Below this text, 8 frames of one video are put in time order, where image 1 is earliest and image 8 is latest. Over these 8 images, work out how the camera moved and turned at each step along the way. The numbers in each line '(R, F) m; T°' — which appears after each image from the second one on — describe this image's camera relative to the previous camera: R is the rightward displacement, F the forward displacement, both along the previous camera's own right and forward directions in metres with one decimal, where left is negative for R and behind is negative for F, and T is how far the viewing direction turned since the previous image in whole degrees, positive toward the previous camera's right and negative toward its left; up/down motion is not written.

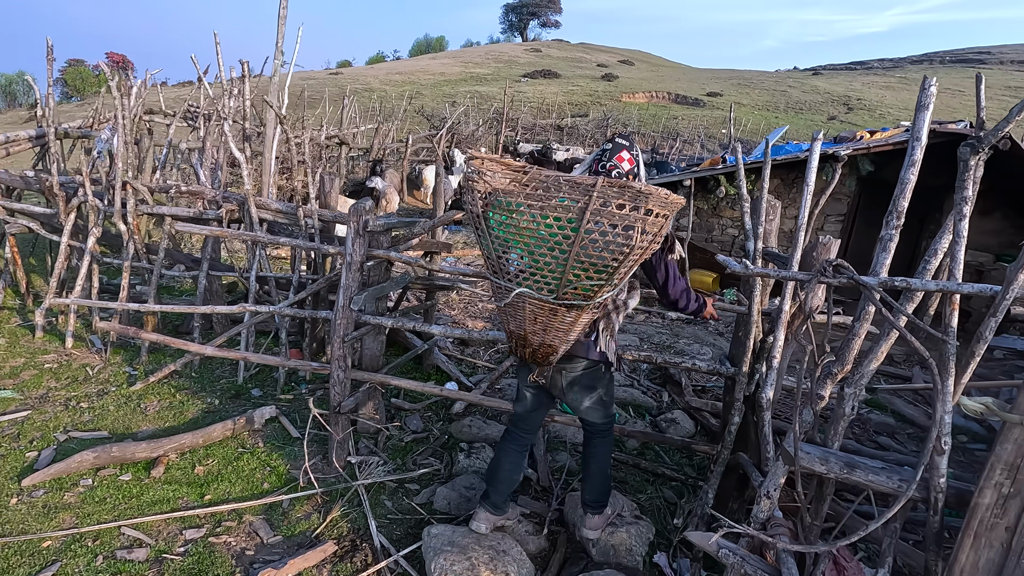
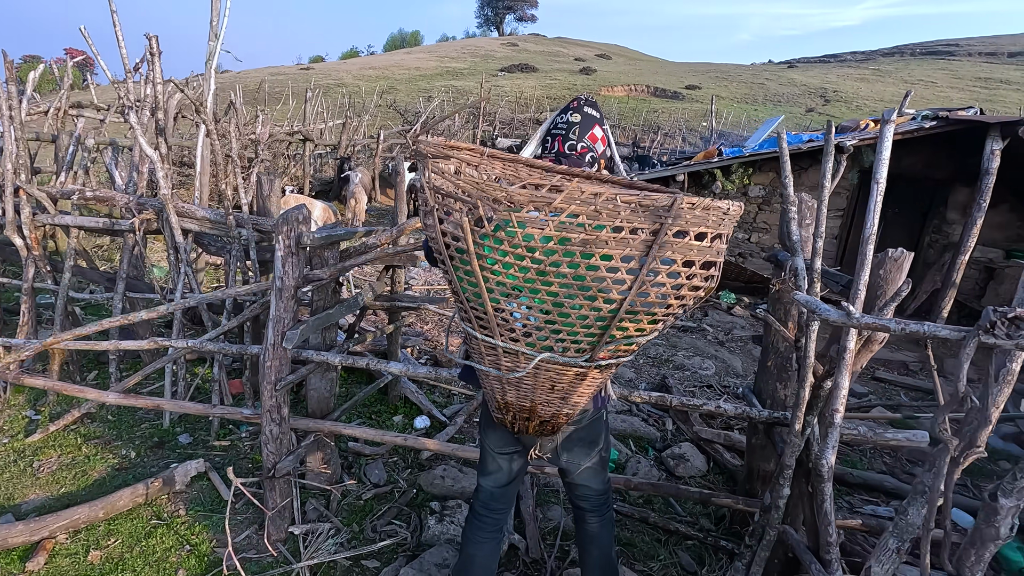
(0.0, +0.6) m; +2°
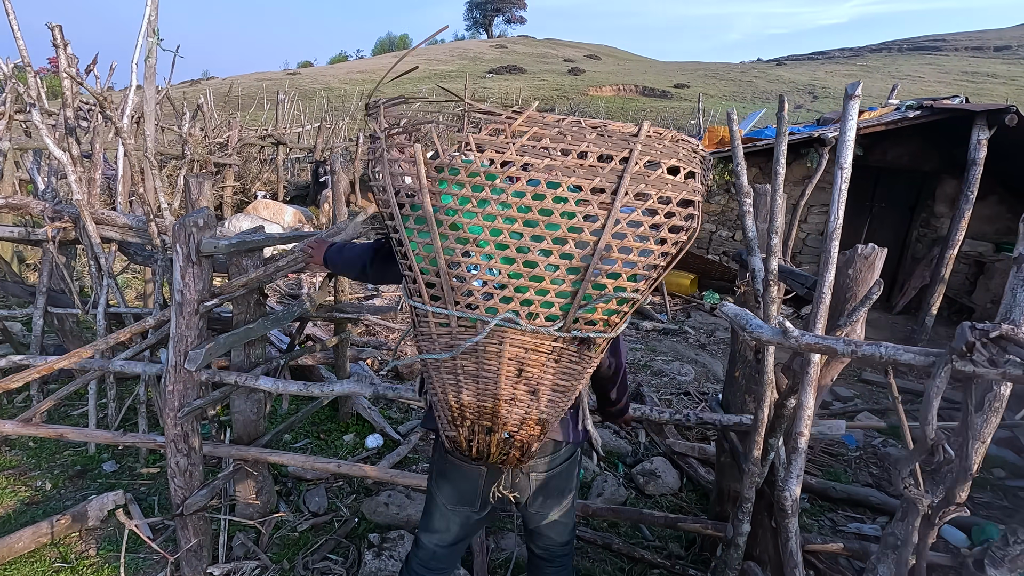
(+0.2, +0.3) m; 0°
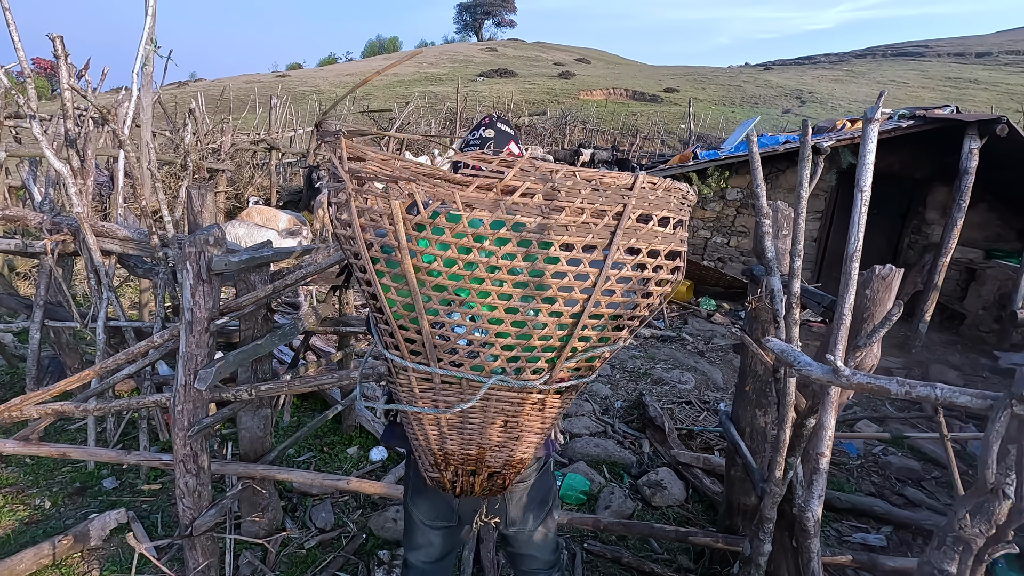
(-0.1, 0.0) m; +1°
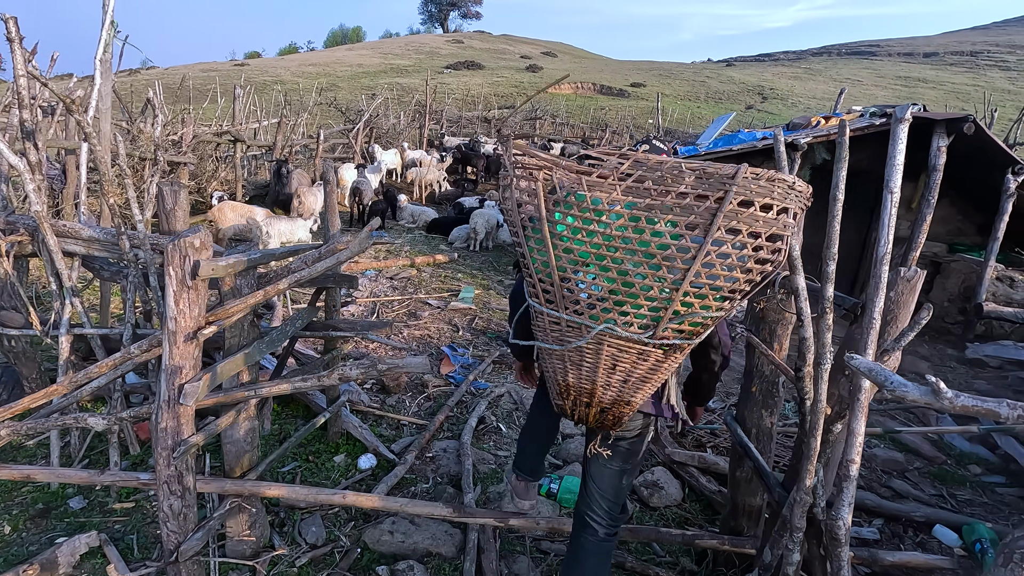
(-0.1, +0.1) m; +3°
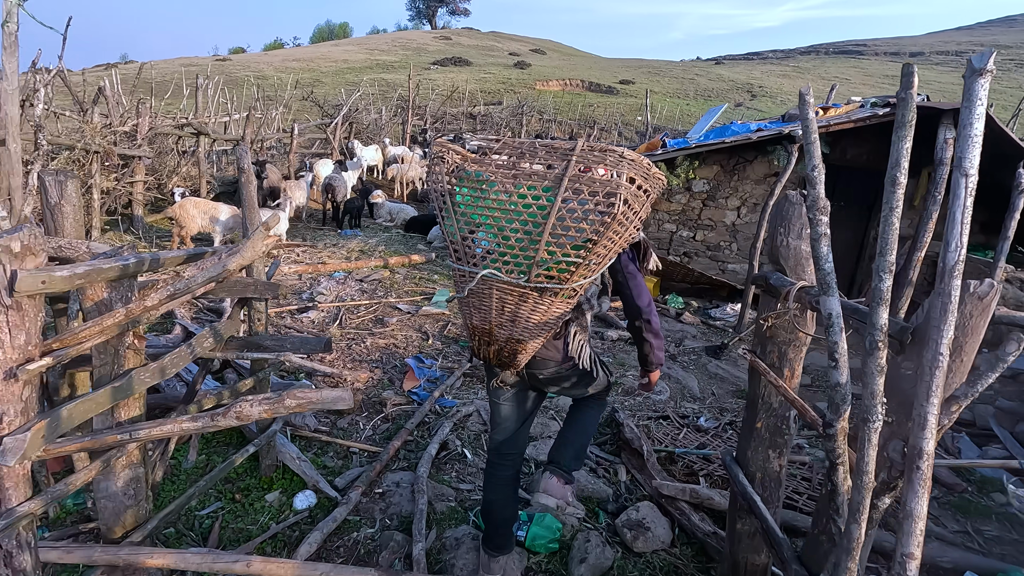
(+0.1, +0.5) m; +1°
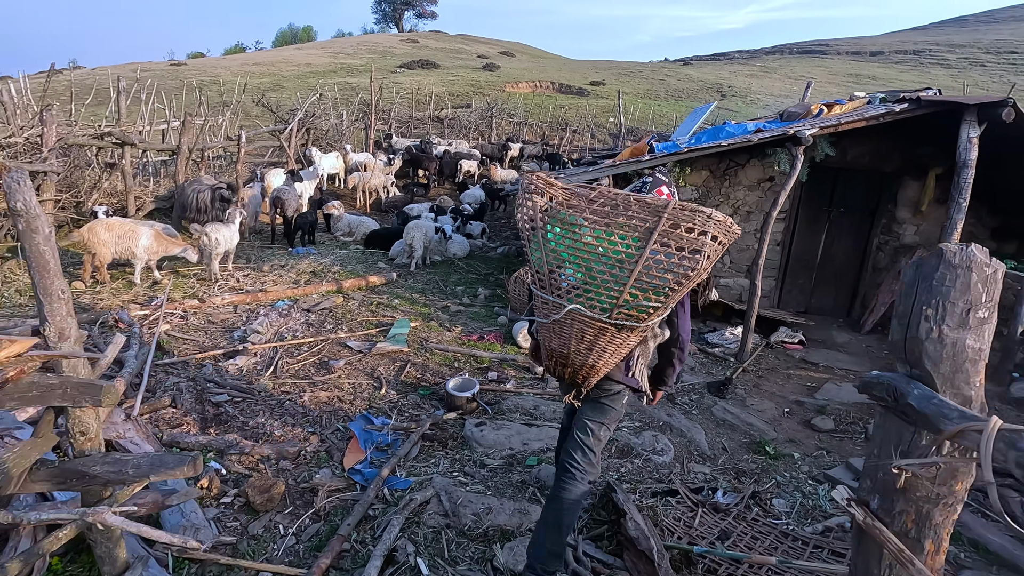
(+0.1, +0.8) m; +2°
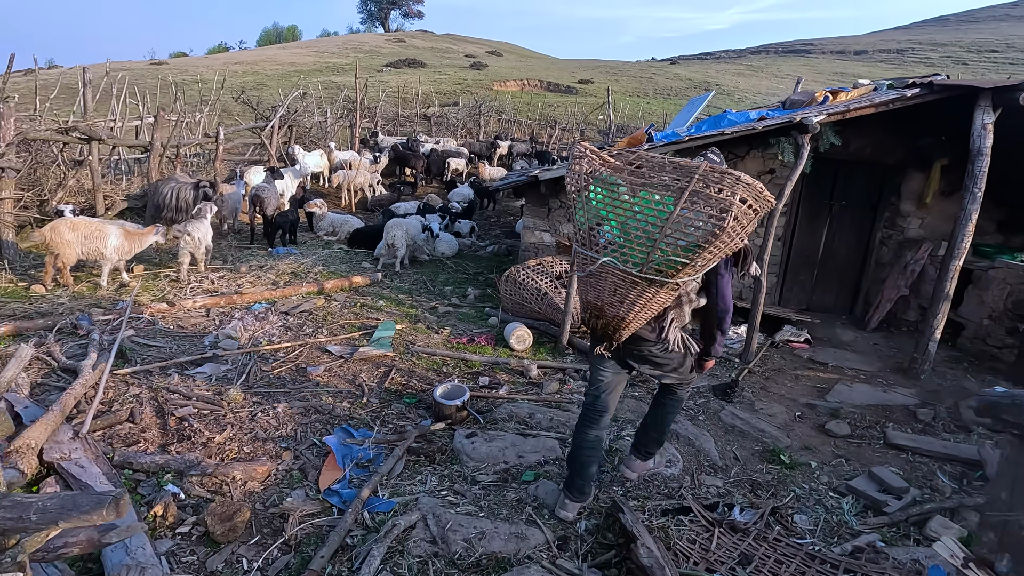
(0.0, +0.3) m; +1°
